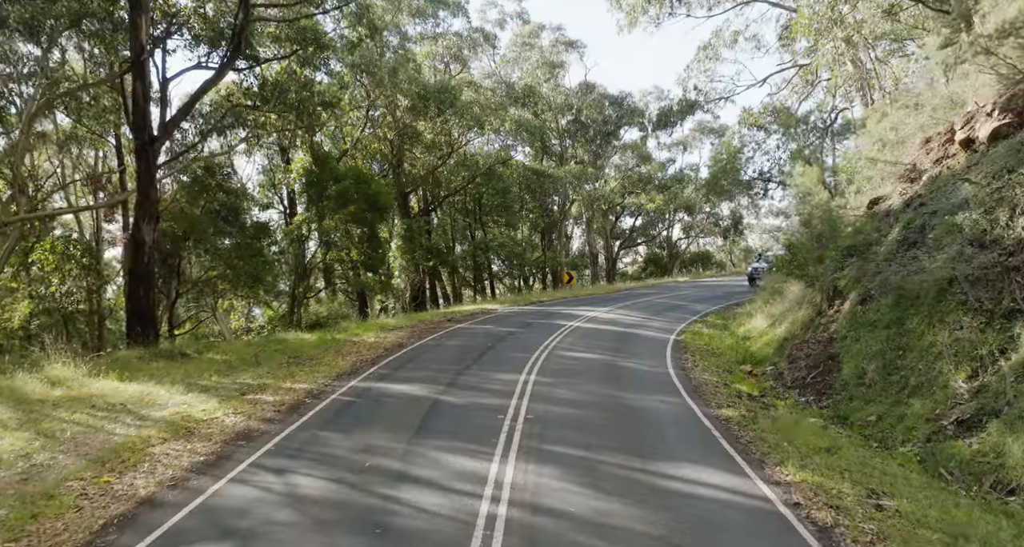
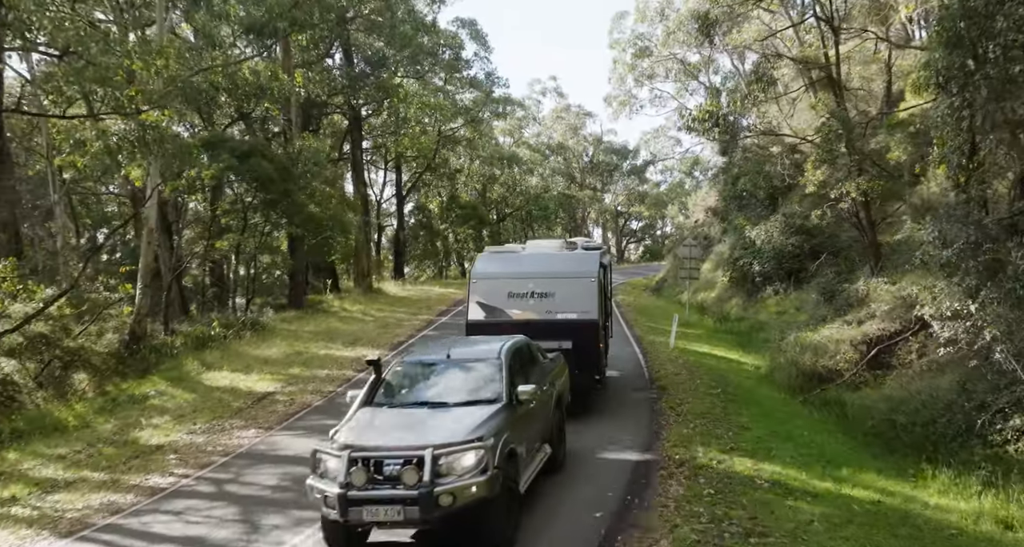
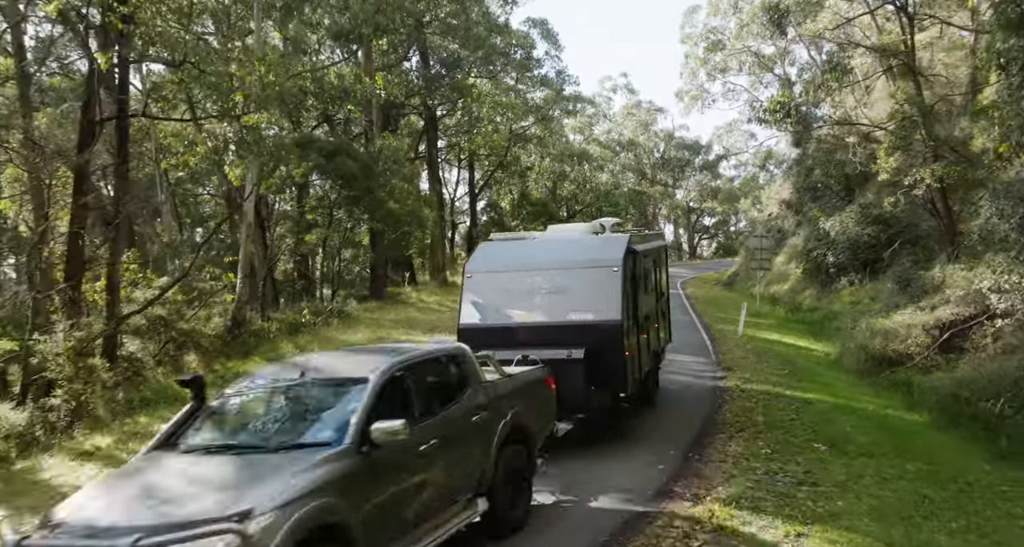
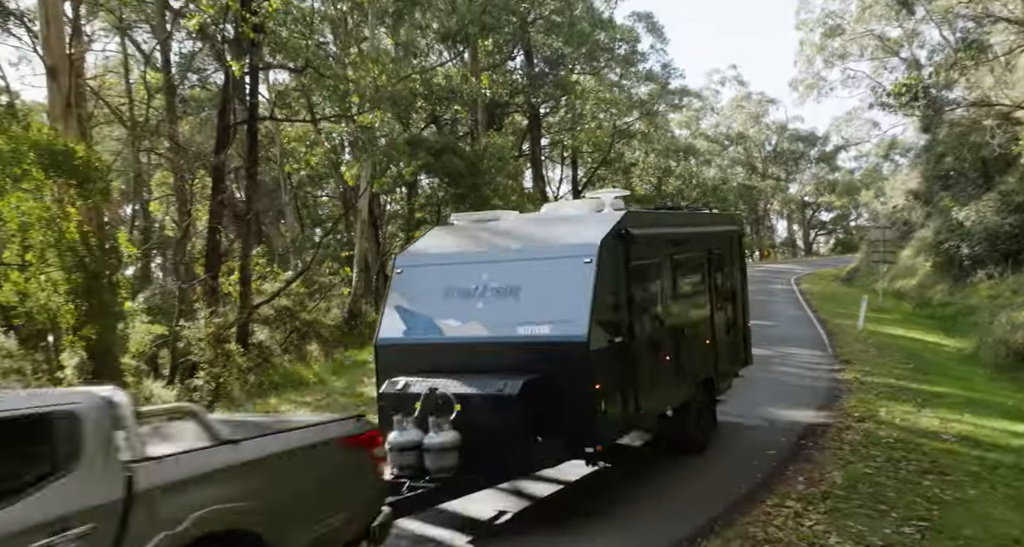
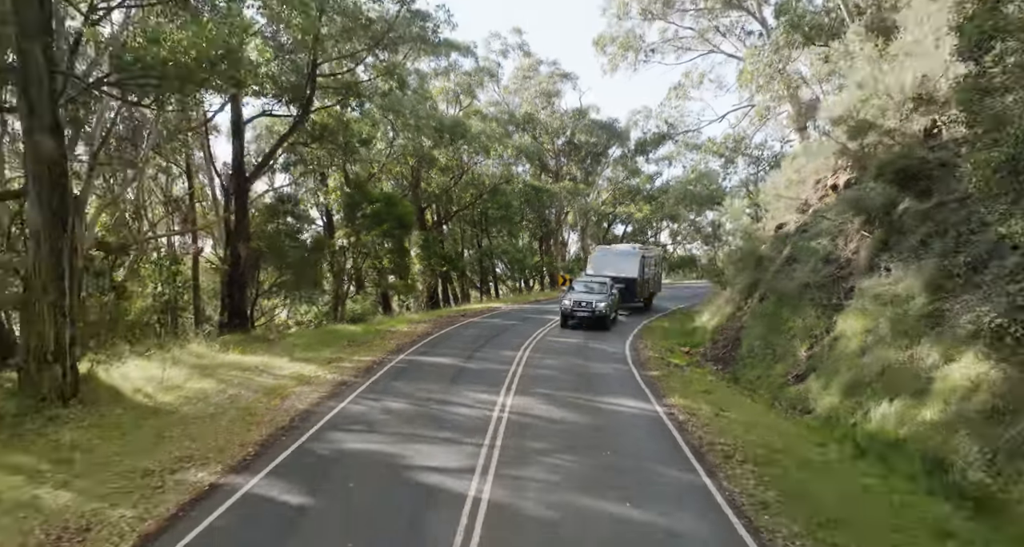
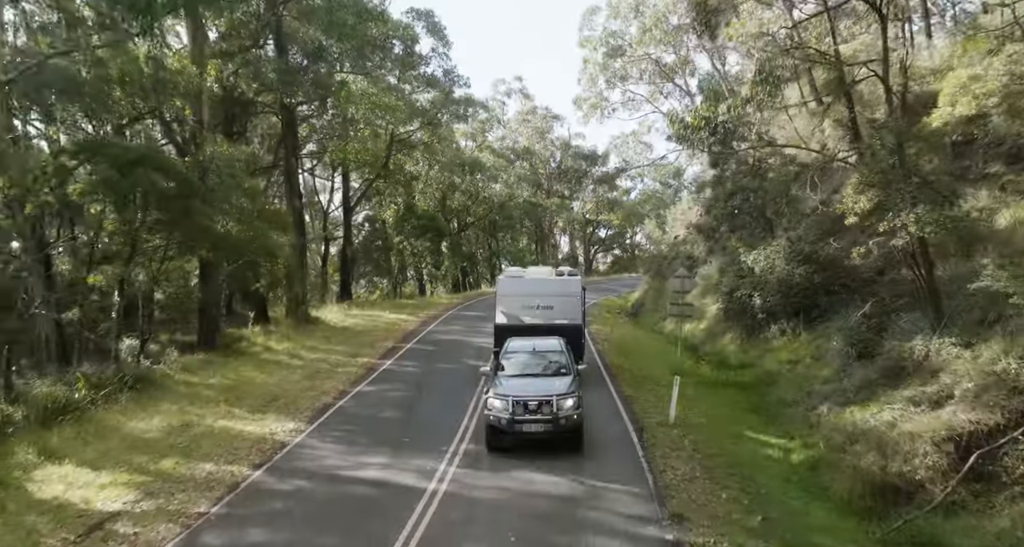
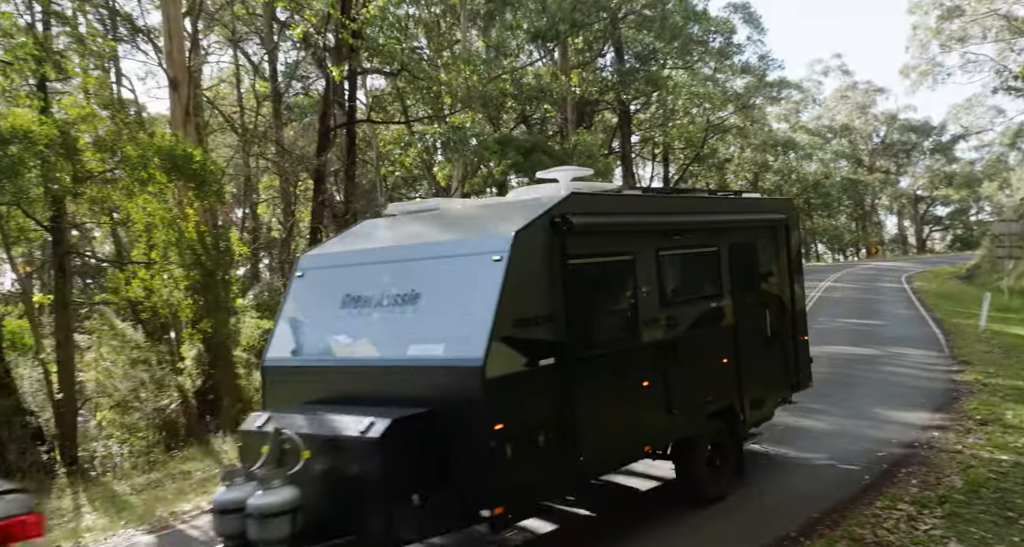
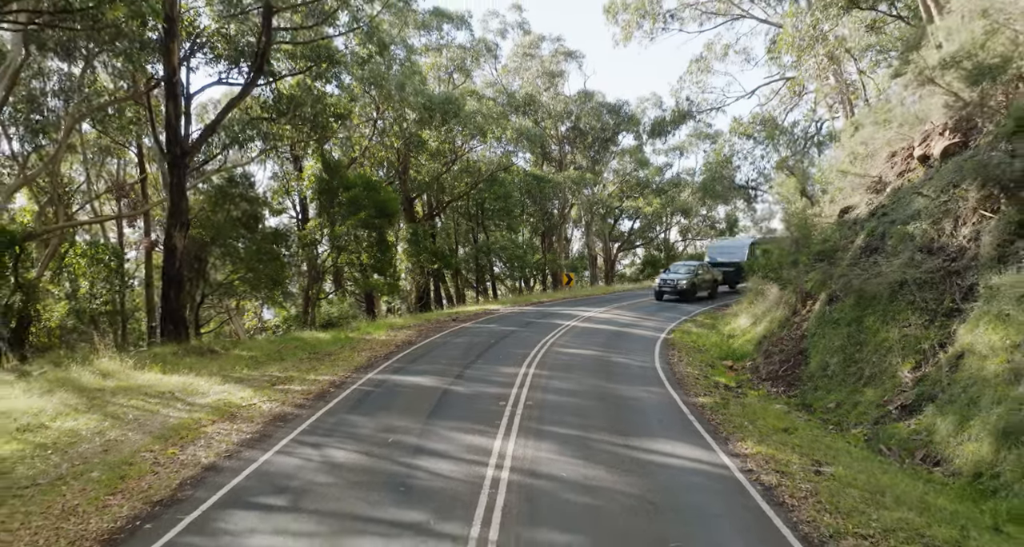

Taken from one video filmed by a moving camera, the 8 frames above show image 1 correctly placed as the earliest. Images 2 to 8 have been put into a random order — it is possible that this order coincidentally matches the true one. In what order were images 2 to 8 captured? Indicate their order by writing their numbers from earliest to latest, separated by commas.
8, 5, 6, 2, 3, 4, 7
